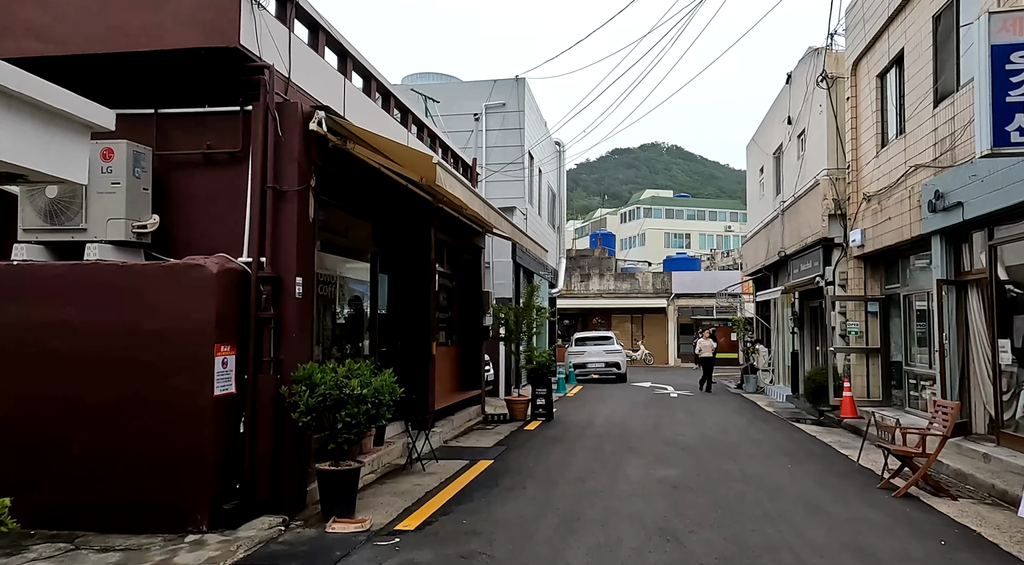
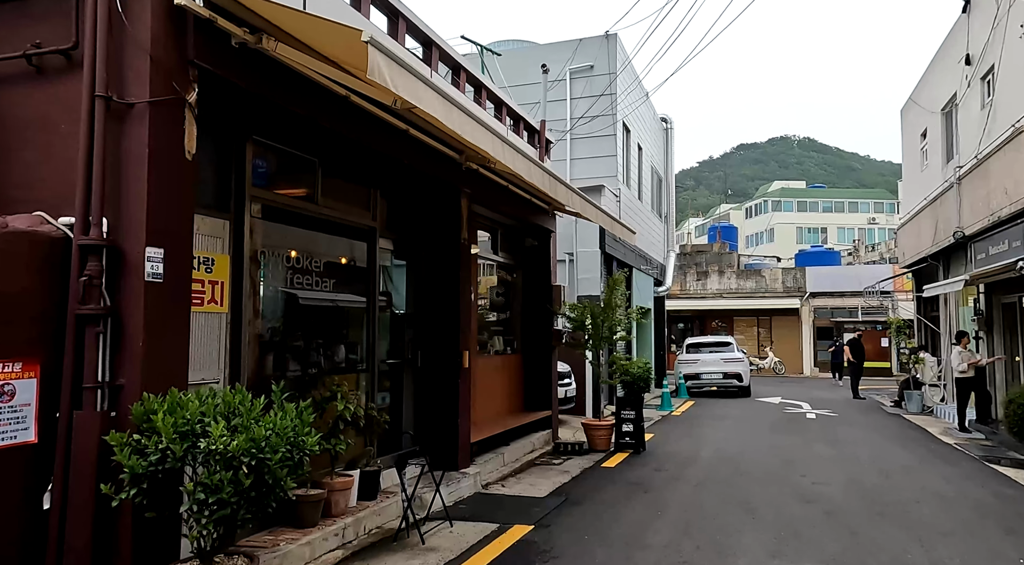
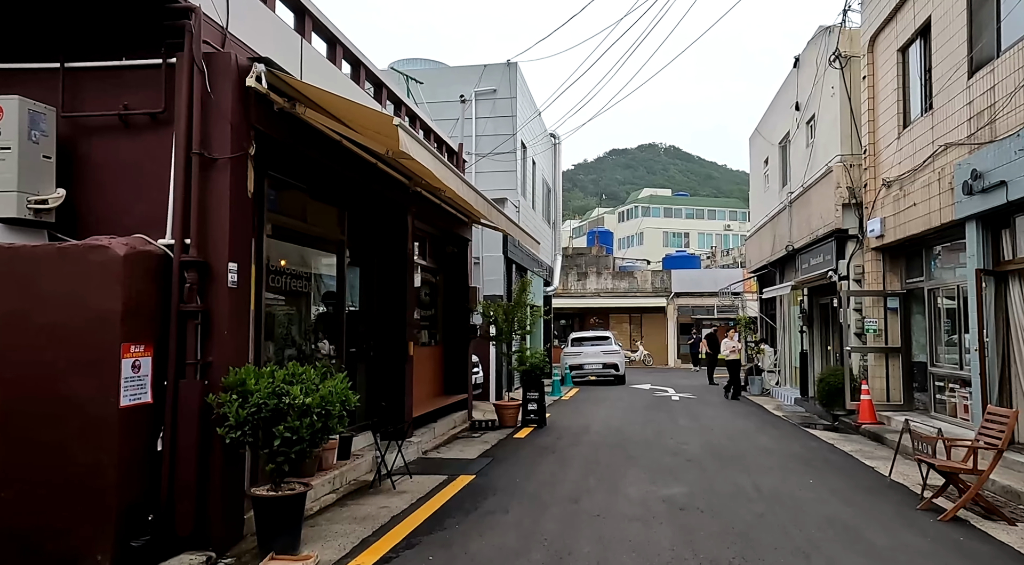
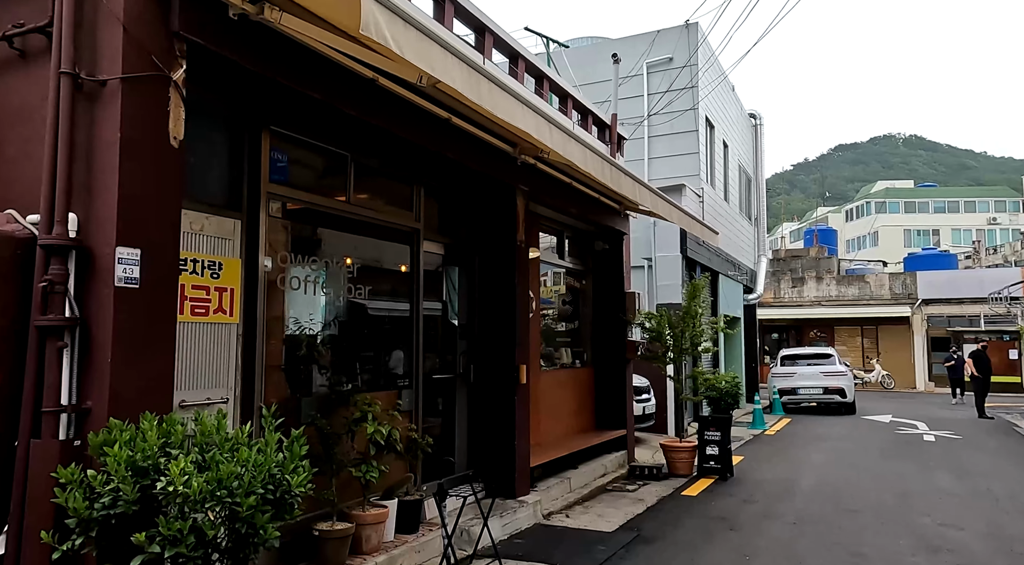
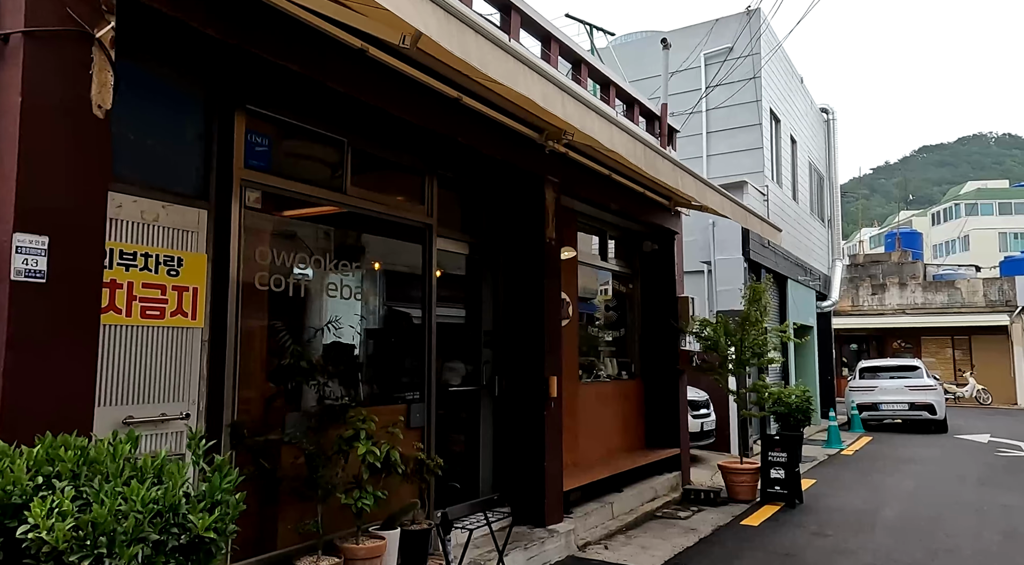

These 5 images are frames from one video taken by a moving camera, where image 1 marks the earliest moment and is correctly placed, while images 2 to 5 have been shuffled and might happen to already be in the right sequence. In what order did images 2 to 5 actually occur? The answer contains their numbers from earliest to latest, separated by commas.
3, 2, 4, 5
